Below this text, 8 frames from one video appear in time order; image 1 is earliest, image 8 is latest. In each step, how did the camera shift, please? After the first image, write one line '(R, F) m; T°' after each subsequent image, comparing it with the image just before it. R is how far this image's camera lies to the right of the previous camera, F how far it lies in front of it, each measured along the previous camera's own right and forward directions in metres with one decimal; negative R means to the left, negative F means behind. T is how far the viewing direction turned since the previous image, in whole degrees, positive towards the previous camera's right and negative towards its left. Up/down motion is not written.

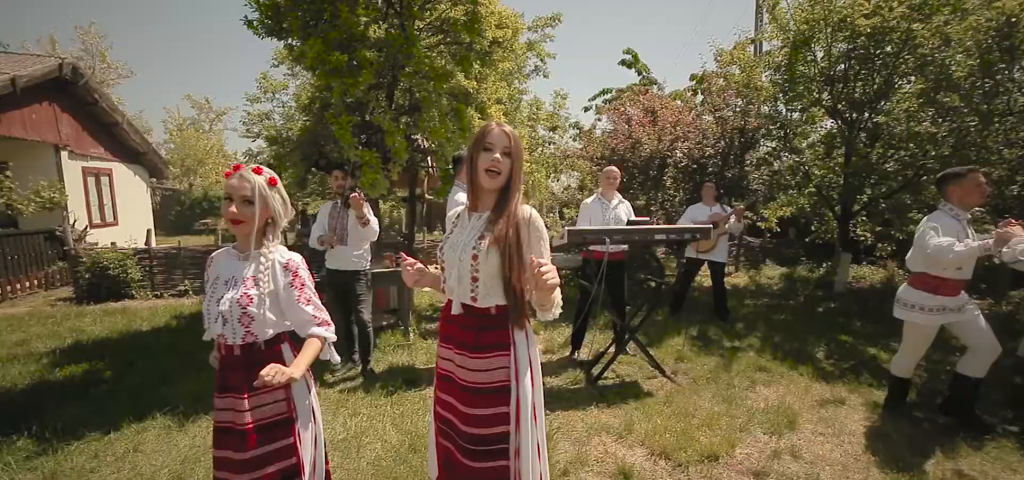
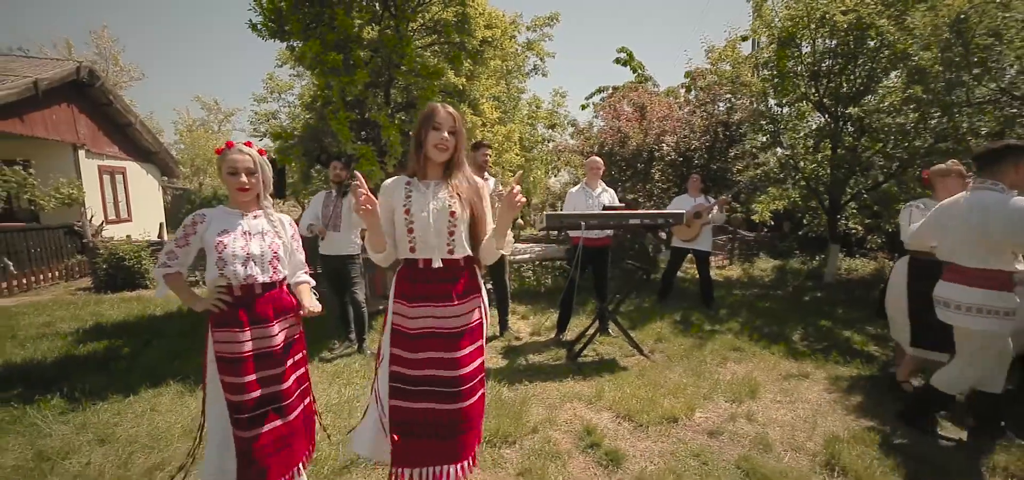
(+0.2, -0.3) m; -1°
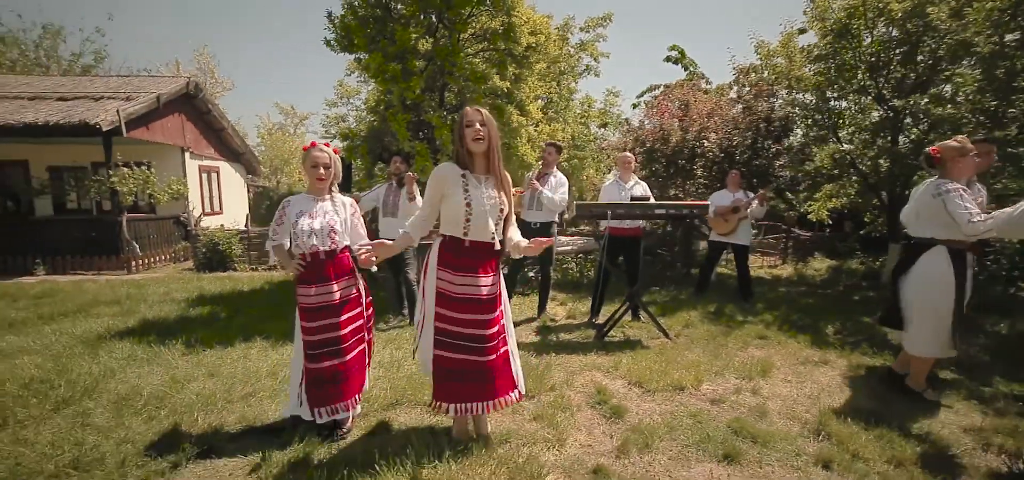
(+0.3, -0.5) m; -7°
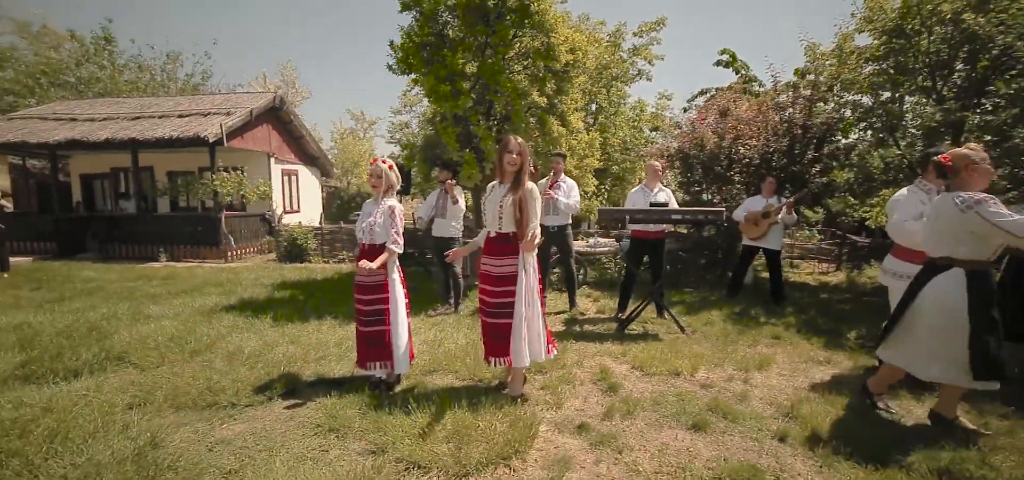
(+0.4, -0.7) m; -7°
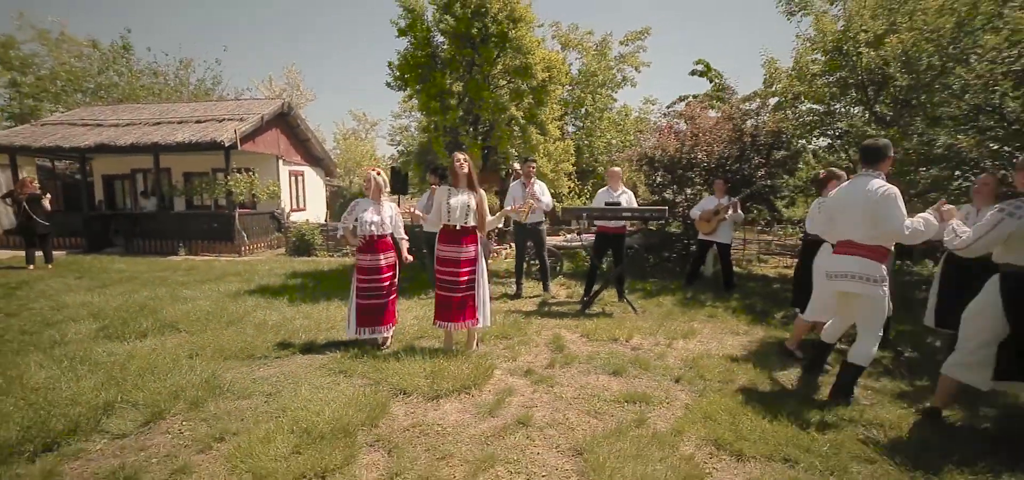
(+0.3, -1.0) m; 0°
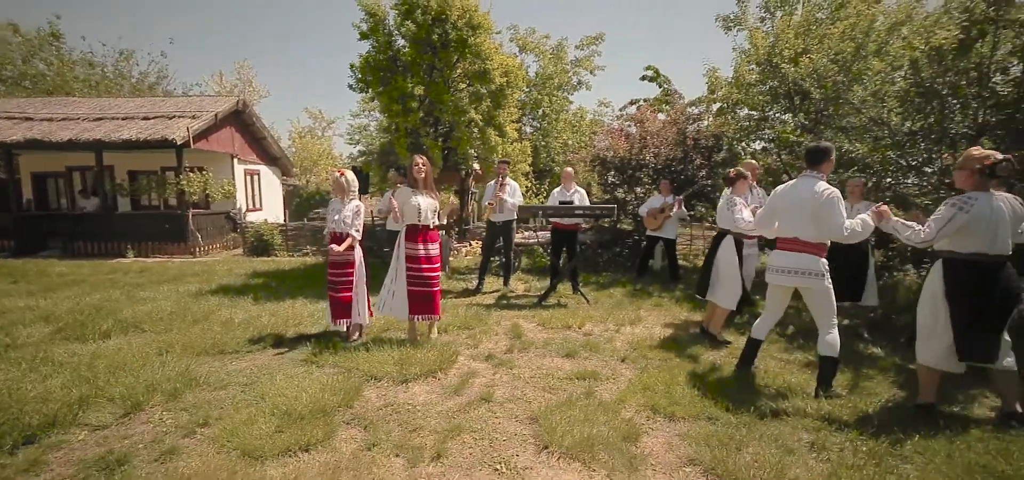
(0.0, -0.4) m; +5°
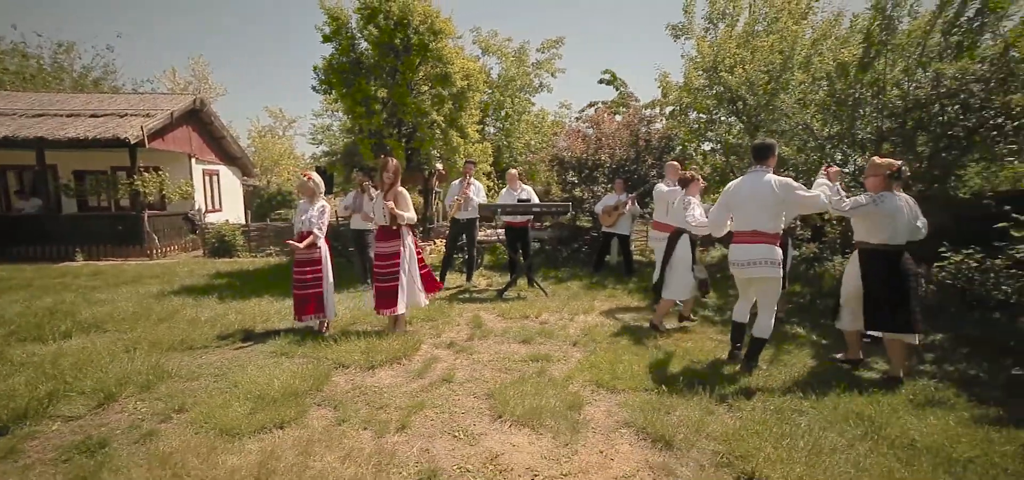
(+0.1, -0.4) m; +4°
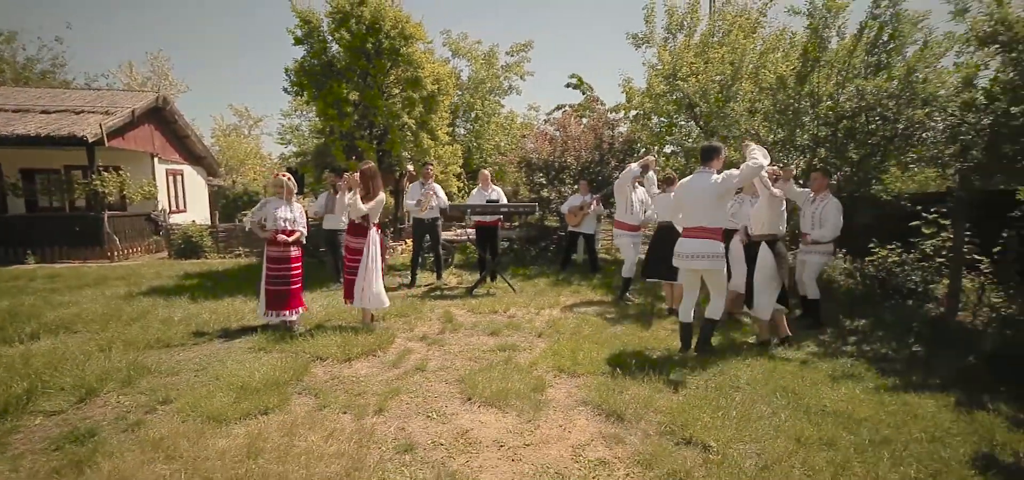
(0.0, -0.3) m; +4°
